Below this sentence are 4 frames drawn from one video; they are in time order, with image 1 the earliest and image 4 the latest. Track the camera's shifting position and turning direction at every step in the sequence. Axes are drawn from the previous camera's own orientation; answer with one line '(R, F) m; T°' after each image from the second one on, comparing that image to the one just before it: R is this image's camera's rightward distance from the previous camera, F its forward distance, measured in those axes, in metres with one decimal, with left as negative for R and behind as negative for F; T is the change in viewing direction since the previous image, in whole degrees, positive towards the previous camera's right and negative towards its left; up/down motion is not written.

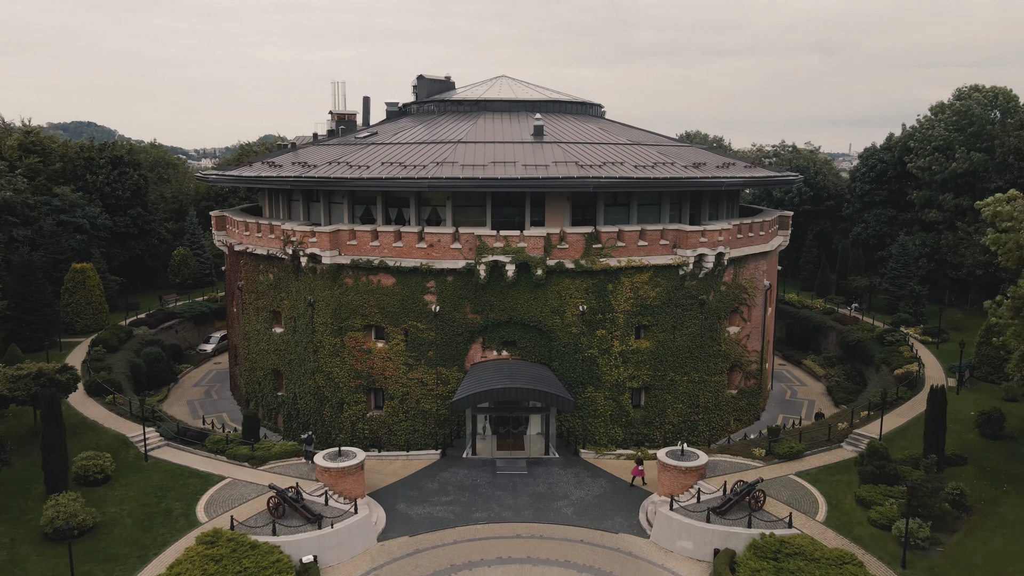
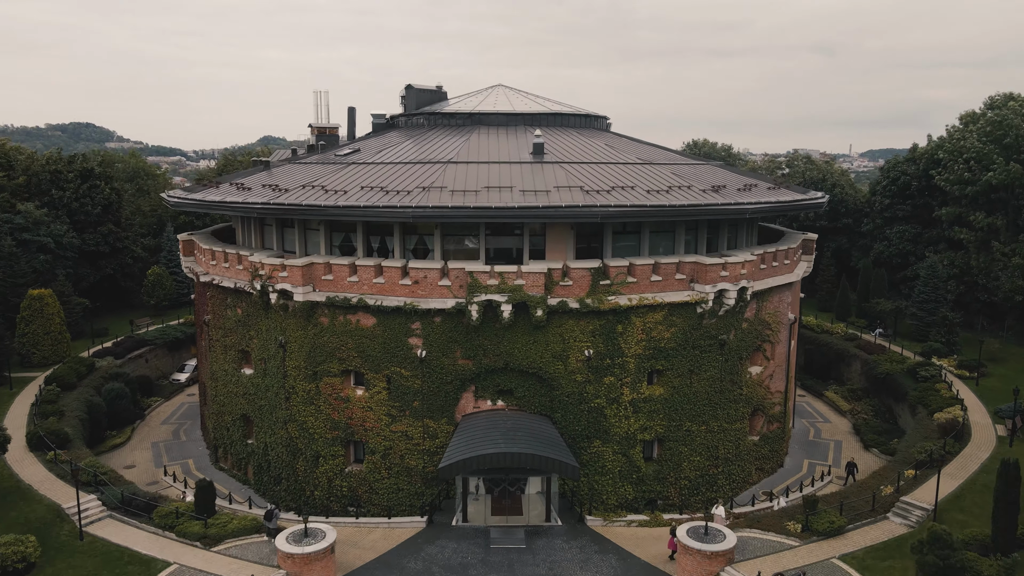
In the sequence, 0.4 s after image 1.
(+0.1, +1.4) m; 0°
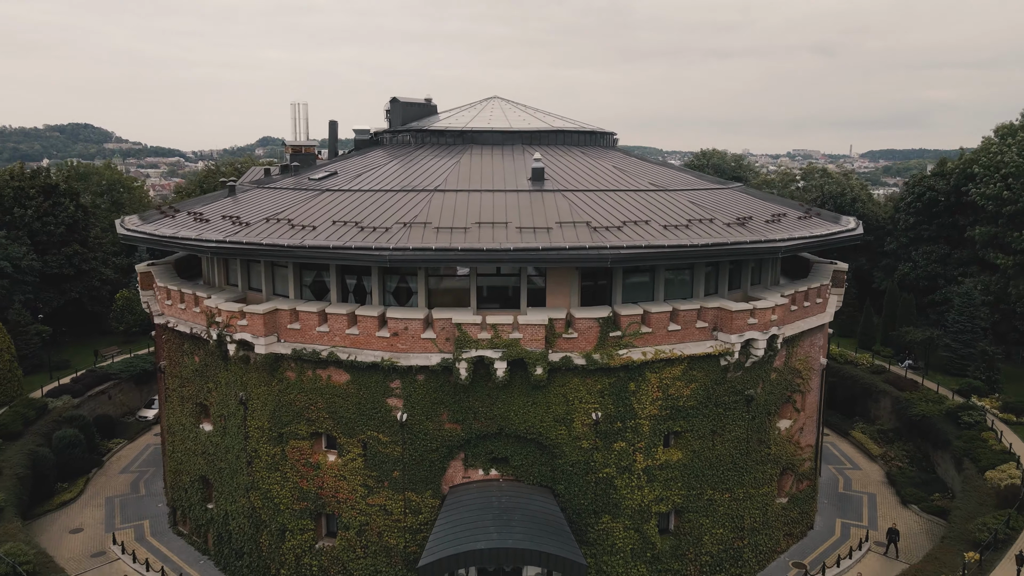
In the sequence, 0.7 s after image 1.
(+0.1, +1.5) m; 0°
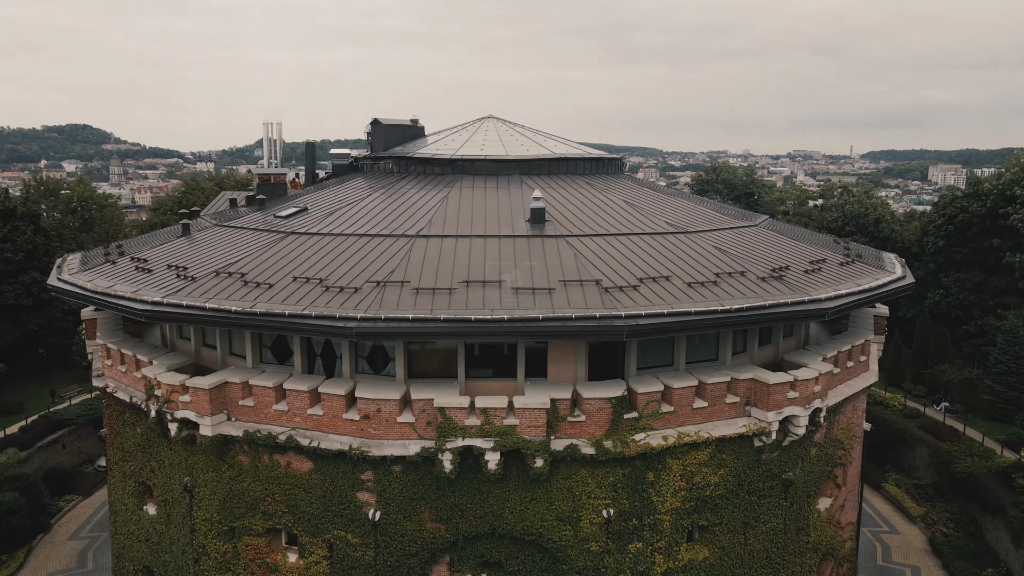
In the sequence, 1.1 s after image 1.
(+0.1, +1.5) m; 0°
